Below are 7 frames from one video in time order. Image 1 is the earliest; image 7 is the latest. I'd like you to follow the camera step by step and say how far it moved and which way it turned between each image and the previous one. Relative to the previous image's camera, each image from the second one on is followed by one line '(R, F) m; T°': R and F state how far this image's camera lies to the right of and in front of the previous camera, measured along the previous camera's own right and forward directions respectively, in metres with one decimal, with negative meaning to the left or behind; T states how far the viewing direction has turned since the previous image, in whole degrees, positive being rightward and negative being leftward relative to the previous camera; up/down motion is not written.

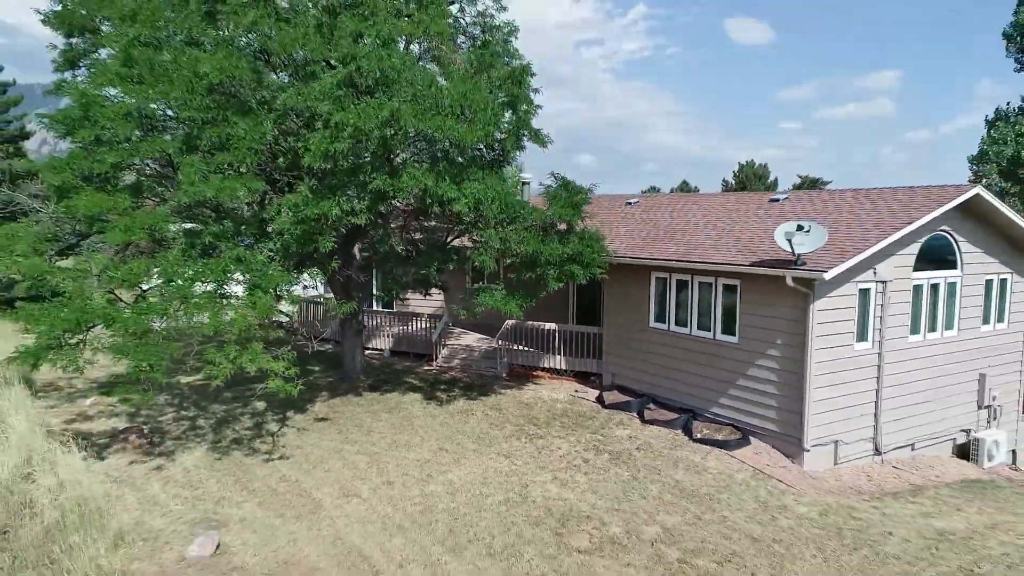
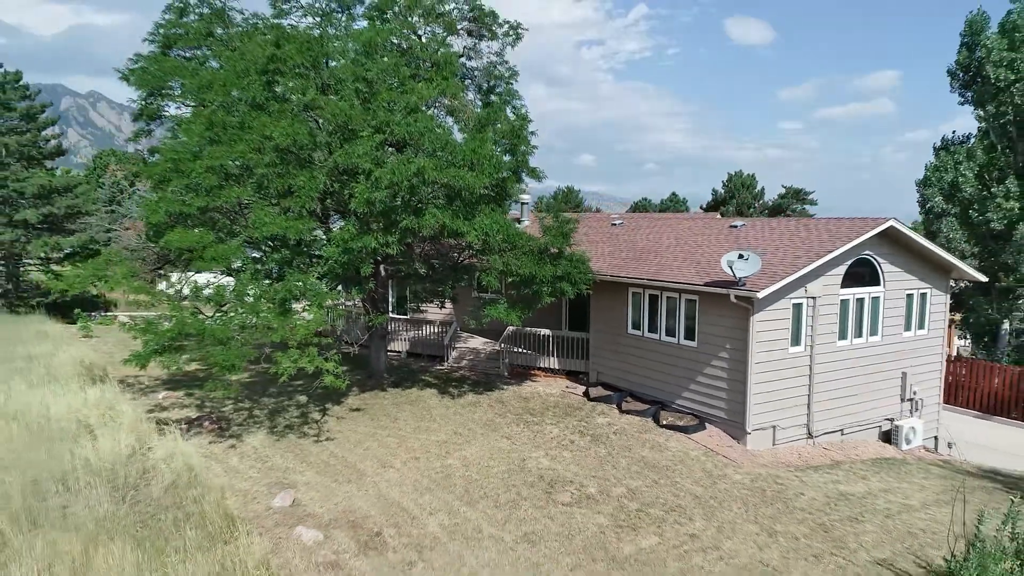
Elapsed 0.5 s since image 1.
(0.0, -1.3) m; 0°
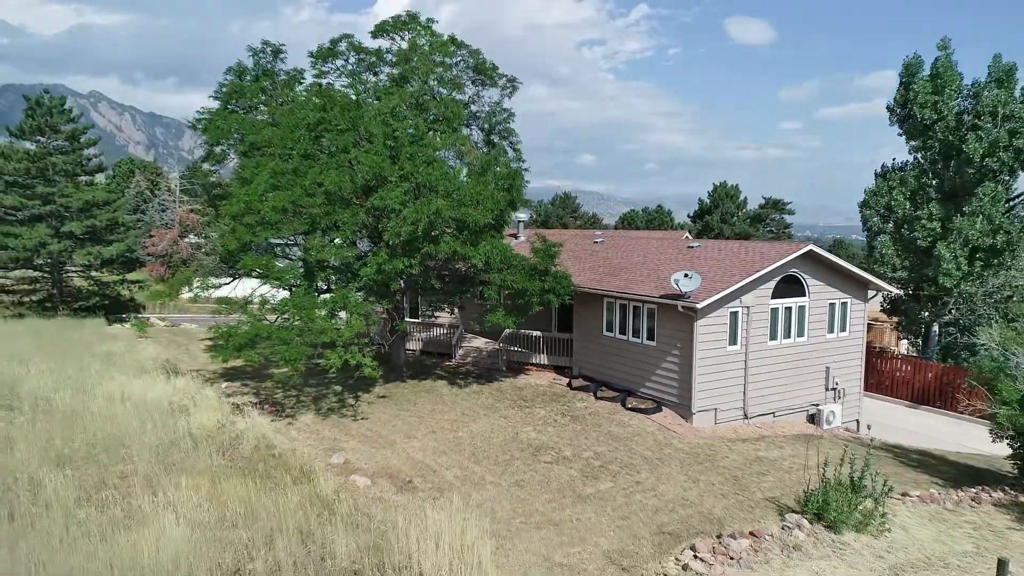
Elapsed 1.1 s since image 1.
(+0.1, -1.7) m; 0°
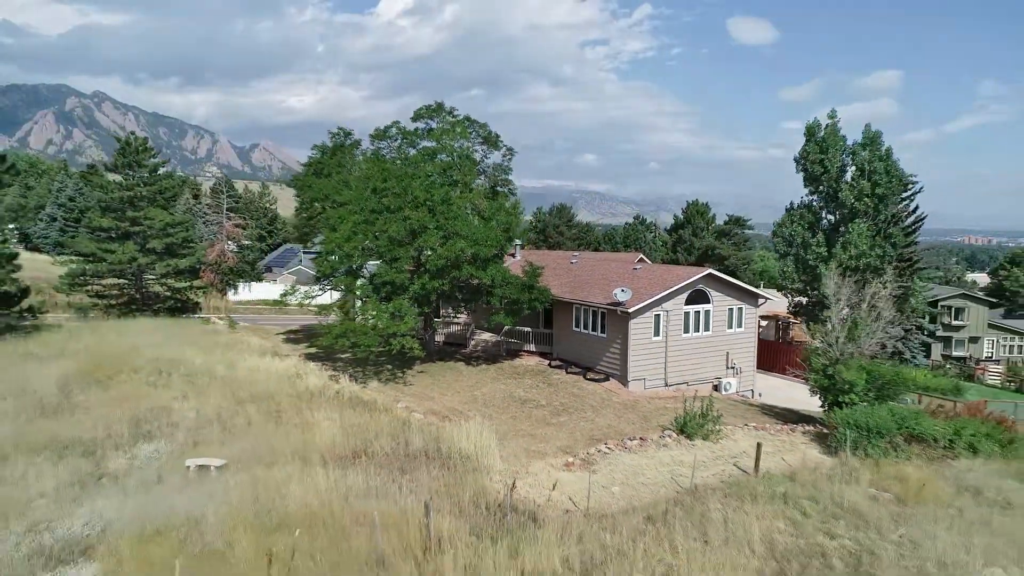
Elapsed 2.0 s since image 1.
(+0.1, -4.2) m; 0°
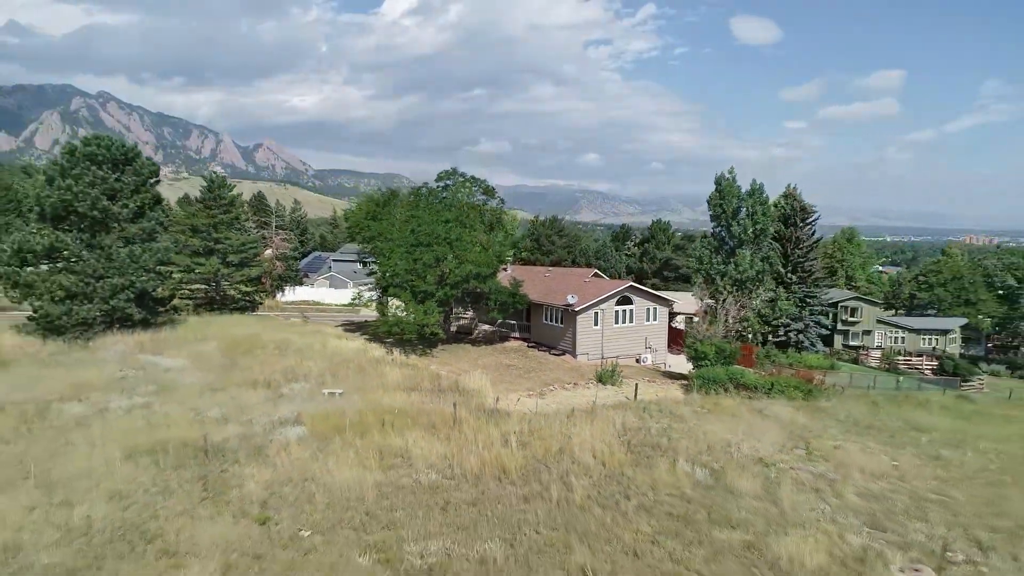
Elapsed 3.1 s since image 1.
(+0.3, -6.8) m; 0°
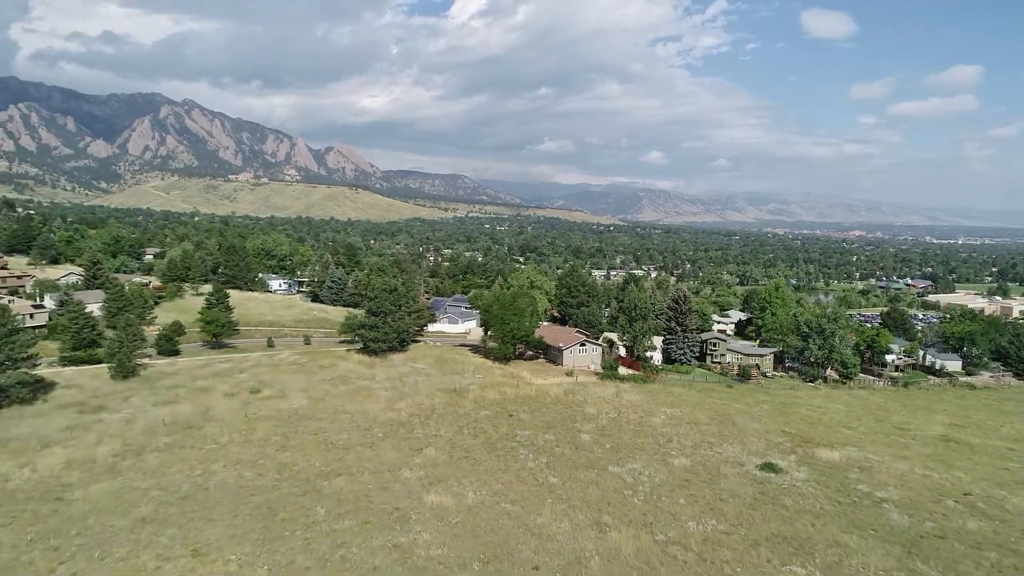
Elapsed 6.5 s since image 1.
(+2.3, -31.8) m; -5°
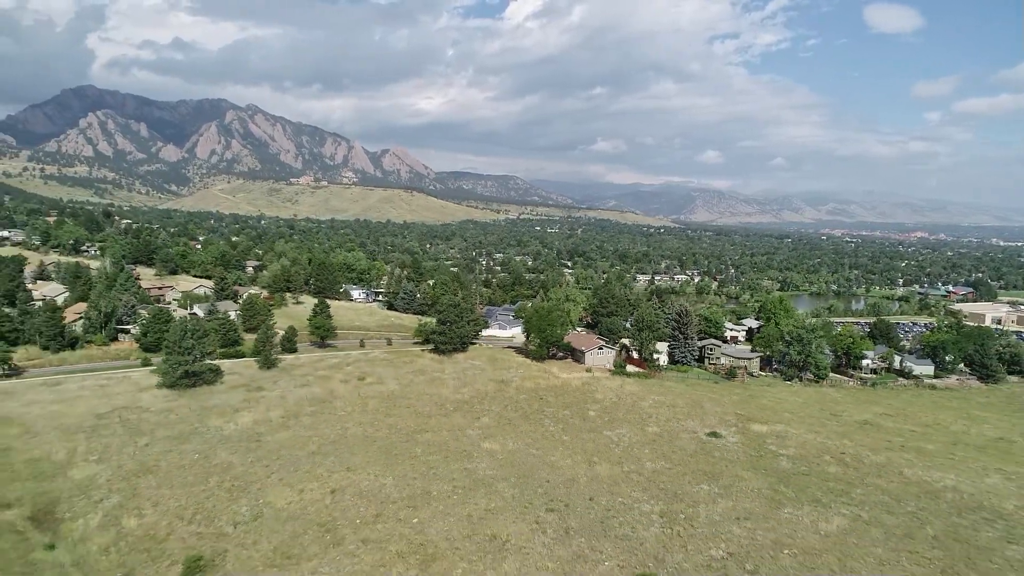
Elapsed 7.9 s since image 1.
(+1.6, -16.2) m; -4°
